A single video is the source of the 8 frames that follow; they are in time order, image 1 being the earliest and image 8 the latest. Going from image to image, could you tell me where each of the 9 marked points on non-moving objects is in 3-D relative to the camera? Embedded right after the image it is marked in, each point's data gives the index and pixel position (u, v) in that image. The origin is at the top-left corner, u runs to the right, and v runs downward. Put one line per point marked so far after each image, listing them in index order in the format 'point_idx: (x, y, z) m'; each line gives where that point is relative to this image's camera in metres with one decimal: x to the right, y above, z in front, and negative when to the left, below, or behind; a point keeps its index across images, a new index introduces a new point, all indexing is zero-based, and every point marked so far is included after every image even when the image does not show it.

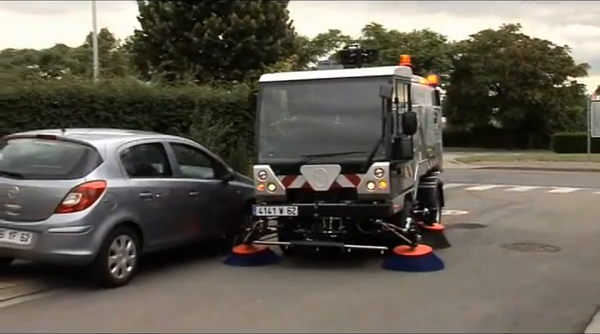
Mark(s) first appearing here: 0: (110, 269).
0: (-2.1, -1.1, +7.2) m
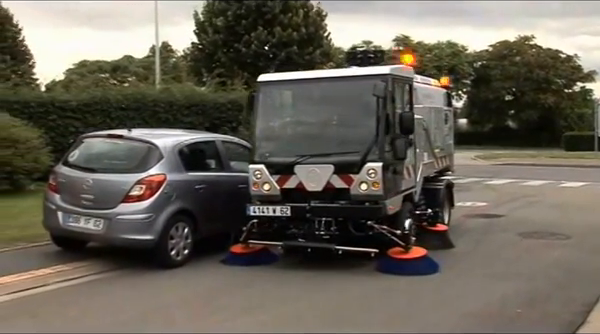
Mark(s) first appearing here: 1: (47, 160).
0: (-1.7, -1.1, +8.3) m
1: (-5.3, +0.1, +14.2) m
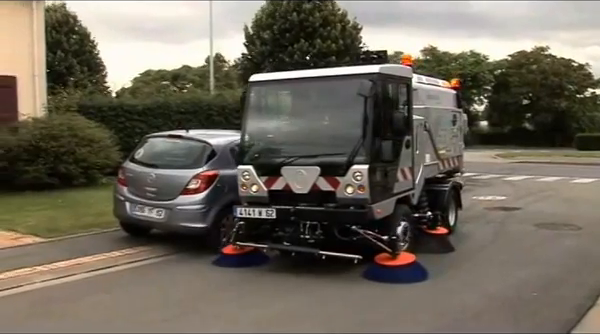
0: (-1.1, -1.0, +9.4) m
1: (-4.4, +0.2, +15.6) m
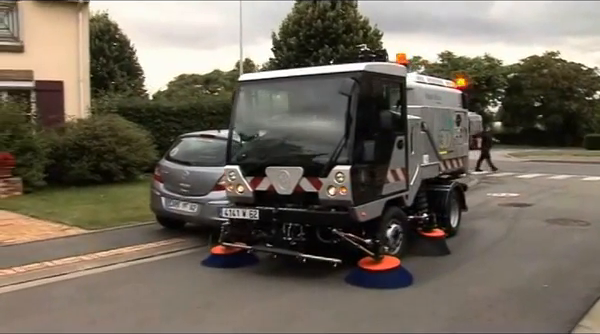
0: (-0.8, -1.0, +10.1) m
1: (-3.7, +0.3, +16.3) m
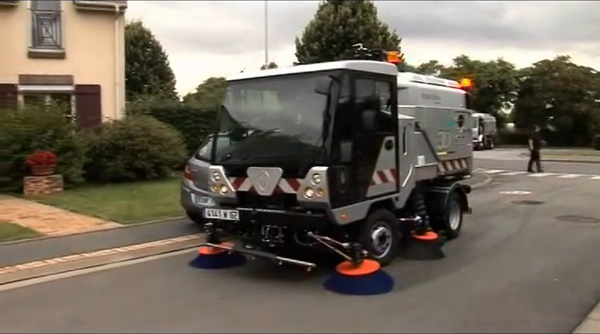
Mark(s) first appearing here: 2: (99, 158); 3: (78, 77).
0: (-0.4, -1.0, +10.6) m
1: (-3.2, +0.3, +17.0) m
2: (-4.8, +0.2, +15.6) m
3: (-6.5, +2.6, +19.2) m
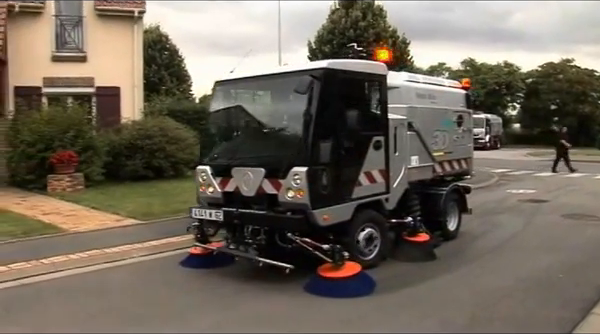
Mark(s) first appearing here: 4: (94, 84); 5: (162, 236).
0: (-0.2, -1.0, +11.0) m
1: (-2.8, +0.4, +17.4) m
2: (-4.5, +0.2, +16.0) m
3: (-6.2, +2.7, +19.7) m
4: (-6.2, +2.5, +19.6) m
5: (-2.2, -1.1, +10.6) m
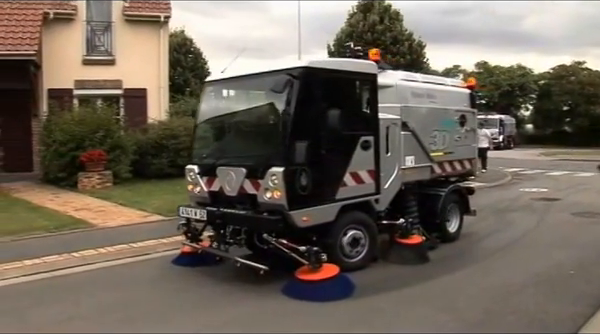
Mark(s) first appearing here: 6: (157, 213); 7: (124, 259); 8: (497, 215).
0: (+0.1, -0.9, +11.4) m
1: (-2.3, +0.4, +17.9) m
2: (-4.0, +0.3, +16.6) m
3: (-5.5, +2.7, +20.2) m
4: (-5.6, +2.6, +20.1) m
5: (-1.9, -1.1, +11.1) m
6: (-2.6, -0.9, +11.9) m
7: (-2.6, -1.3, +9.4) m
8: (+3.6, -0.9, +11.9) m
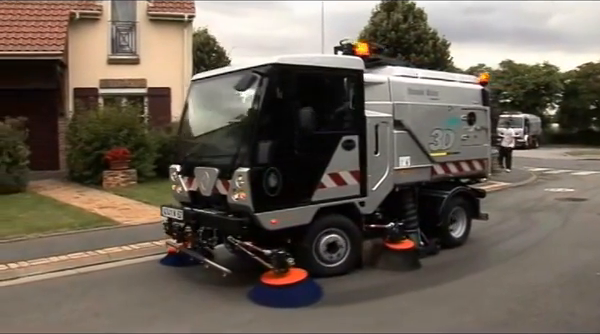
0: (+0.5, -0.9, +11.4) m
1: (-1.7, +0.5, +18.0) m
2: (-3.5, +0.3, +16.7) m
3: (-4.8, +2.8, +20.4) m
4: (-4.9, +2.6, +20.3) m
5: (-1.5, -1.1, +11.2) m
6: (-2.2, -0.8, +12.0) m
7: (-2.2, -1.3, +9.5) m
8: (+4.0, -0.9, +11.8) m
